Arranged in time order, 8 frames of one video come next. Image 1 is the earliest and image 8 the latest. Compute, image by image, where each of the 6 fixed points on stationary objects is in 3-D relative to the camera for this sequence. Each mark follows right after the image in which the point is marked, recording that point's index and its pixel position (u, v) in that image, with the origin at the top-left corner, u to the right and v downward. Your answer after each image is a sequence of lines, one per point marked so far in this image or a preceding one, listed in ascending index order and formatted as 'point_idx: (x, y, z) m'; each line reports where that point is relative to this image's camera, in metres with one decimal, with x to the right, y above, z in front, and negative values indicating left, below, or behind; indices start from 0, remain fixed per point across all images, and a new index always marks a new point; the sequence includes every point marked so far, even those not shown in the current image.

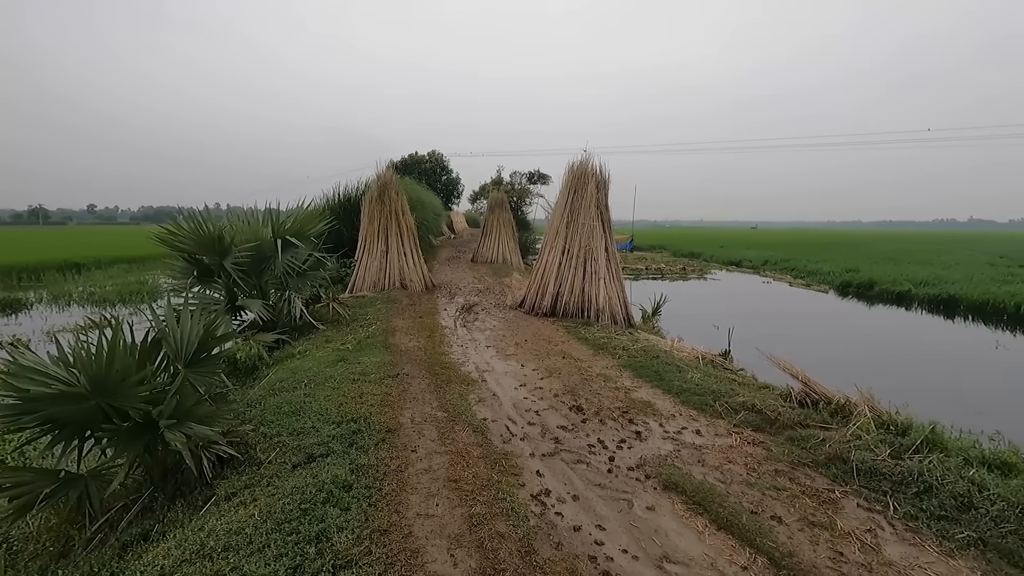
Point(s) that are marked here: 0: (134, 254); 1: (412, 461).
0: (-13.2, +1.2, +18.9) m
1: (-0.5, -0.9, +2.8) m
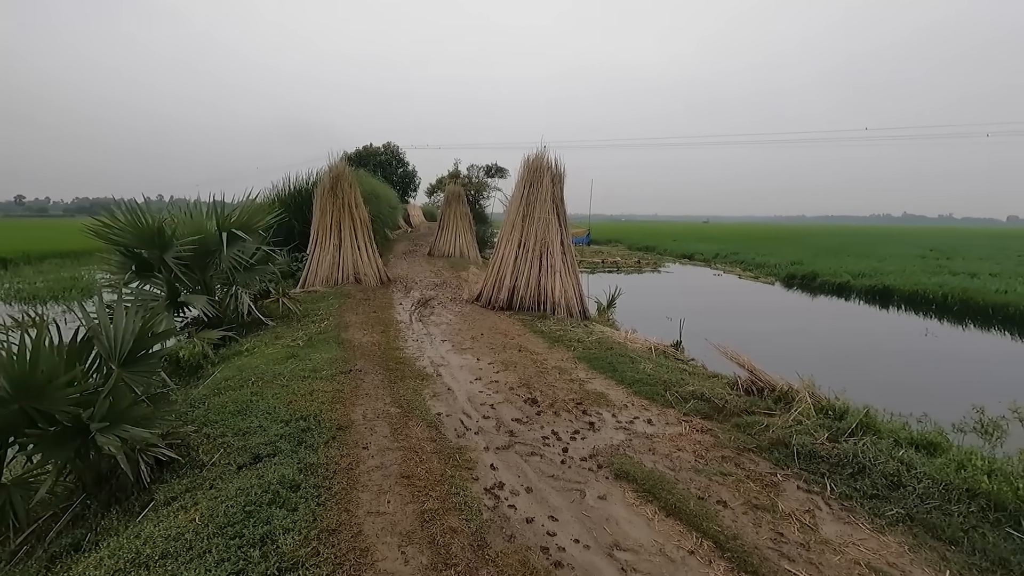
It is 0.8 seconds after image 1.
0: (-14.6, +1.3, +17.8) m
1: (-0.8, -0.9, +2.8) m
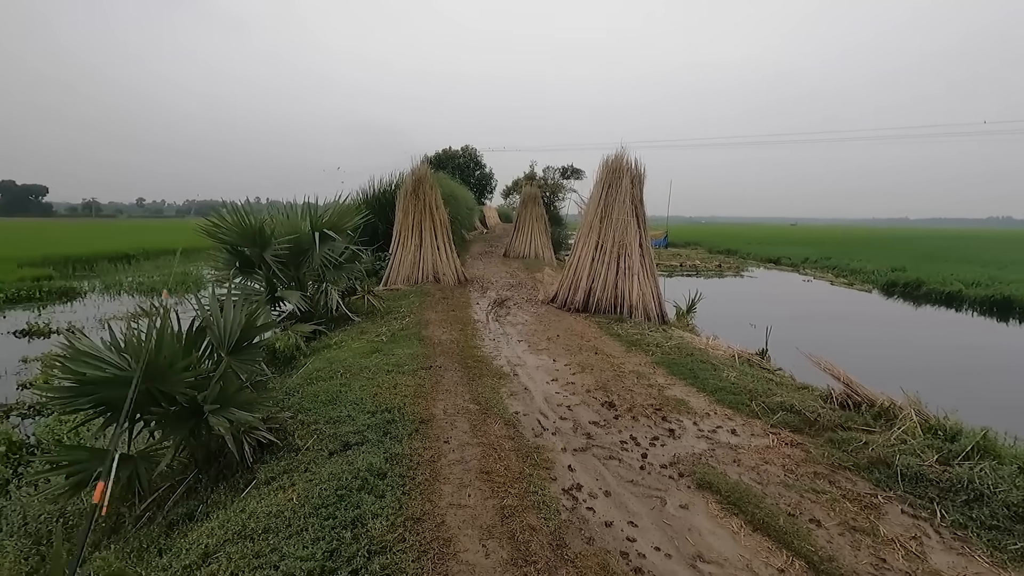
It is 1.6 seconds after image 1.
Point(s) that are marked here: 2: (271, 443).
0: (-12.0, +1.5, +19.6) m
1: (-0.4, -0.9, +2.8) m
2: (-1.5, -1.0, +3.4) m
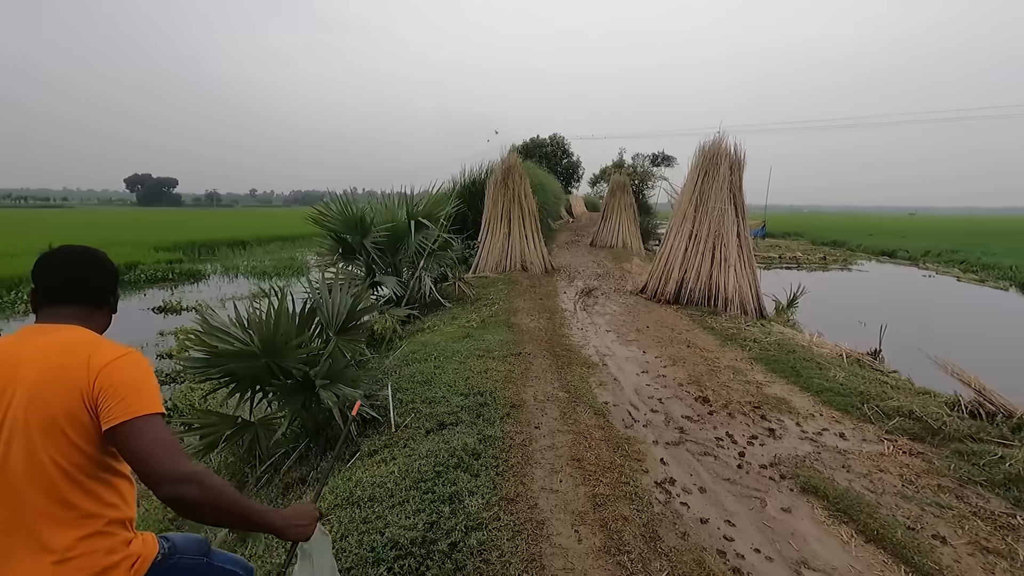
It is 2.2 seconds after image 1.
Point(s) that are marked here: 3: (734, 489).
0: (-8.8, +2.1, +21.2) m
1: (+0.1, -0.8, +2.9) m
2: (-0.9, -0.9, +3.6) m
3: (+1.0, -0.9, +2.5) m
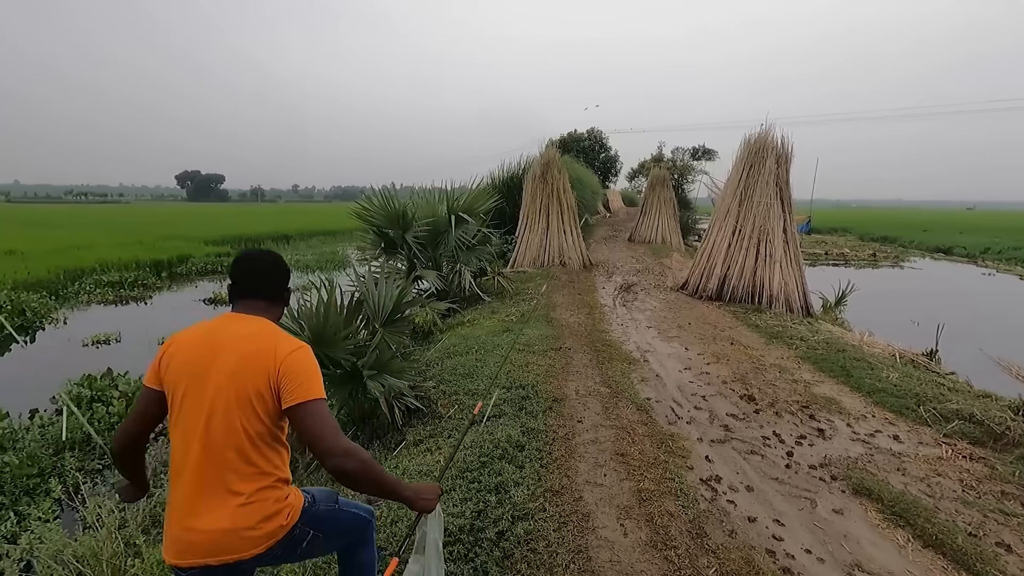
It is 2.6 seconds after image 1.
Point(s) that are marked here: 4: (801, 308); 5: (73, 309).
0: (-7.3, +2.4, +21.7) m
1: (+0.4, -0.8, +2.9) m
2: (-0.6, -0.8, +3.7) m
3: (+1.2, -0.9, +2.4) m
4: (+3.5, -0.2, +6.7) m
5: (-9.5, -0.5, +11.8) m
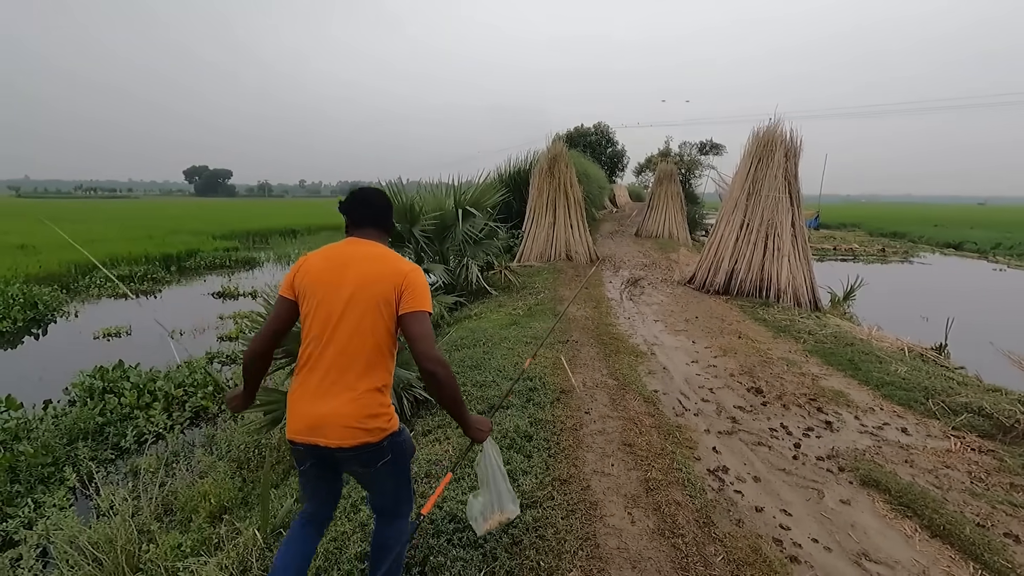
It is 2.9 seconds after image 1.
0: (-7.1, +2.6, +21.8) m
1: (+0.4, -0.7, +2.9) m
2: (-0.6, -0.8, +3.7) m
3: (+1.2, -0.9, +2.4) m
4: (+3.6, -0.2, +6.6) m
5: (-9.4, -0.3, +11.9) m
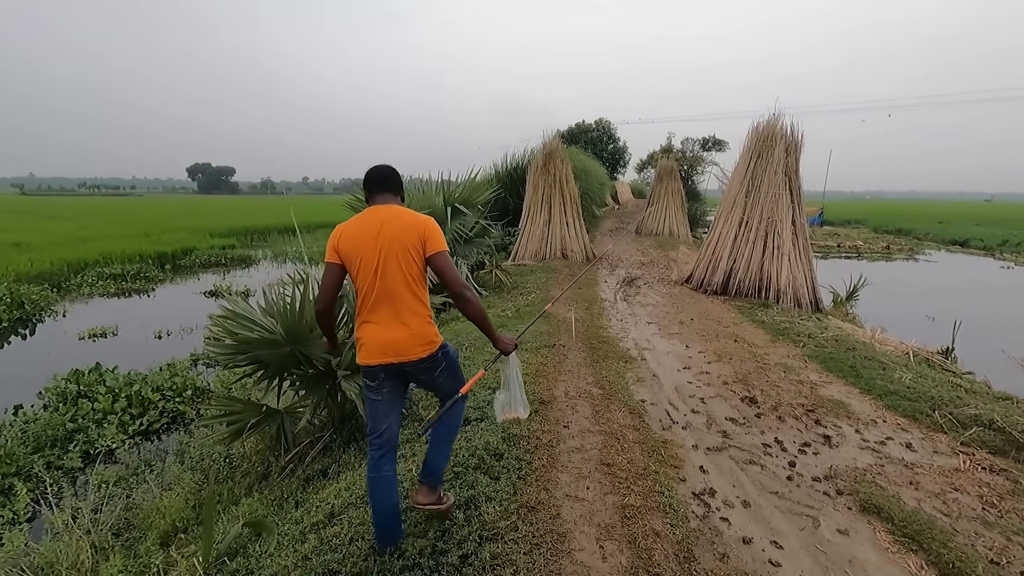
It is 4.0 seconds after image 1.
0: (-7.1, +2.7, +21.6) m
1: (+0.3, -0.7, +2.7) m
2: (-0.7, -0.8, +3.5) m
3: (+1.1, -0.9, +2.2) m
4: (+3.5, -0.2, +6.4) m
5: (-9.5, -0.3, +11.7) m
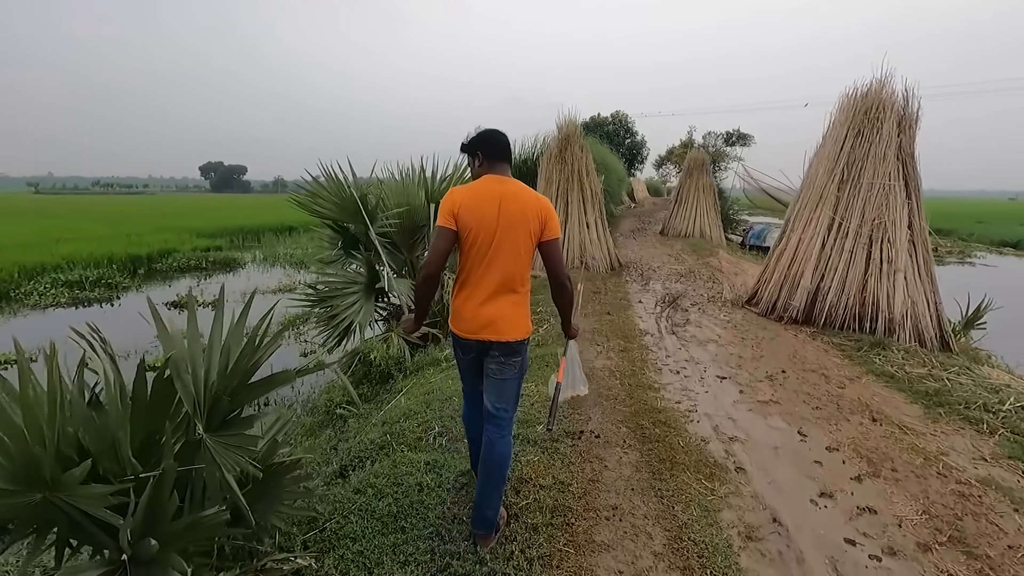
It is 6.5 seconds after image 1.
0: (-6.7, +2.5, +20.0) m
1: (+0.2, -1.0, +0.9) m
2: (-0.8, -1.0, +1.8) m
3: (+1.1, -1.1, +0.4) m
4: (+3.5, -0.4, +4.6) m
5: (-9.3, -0.5, +10.2) m
